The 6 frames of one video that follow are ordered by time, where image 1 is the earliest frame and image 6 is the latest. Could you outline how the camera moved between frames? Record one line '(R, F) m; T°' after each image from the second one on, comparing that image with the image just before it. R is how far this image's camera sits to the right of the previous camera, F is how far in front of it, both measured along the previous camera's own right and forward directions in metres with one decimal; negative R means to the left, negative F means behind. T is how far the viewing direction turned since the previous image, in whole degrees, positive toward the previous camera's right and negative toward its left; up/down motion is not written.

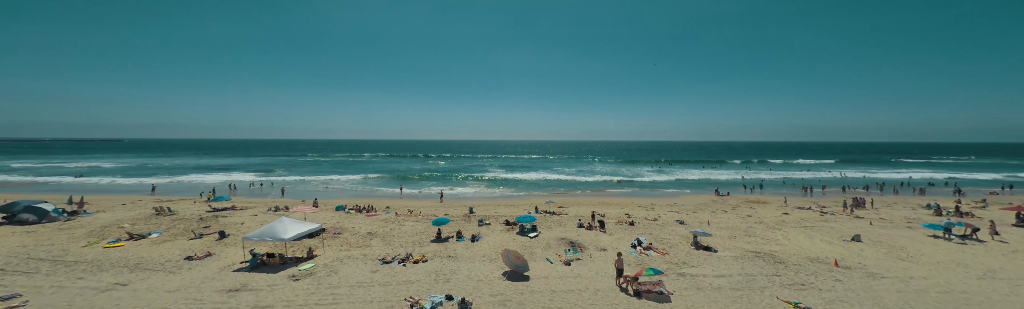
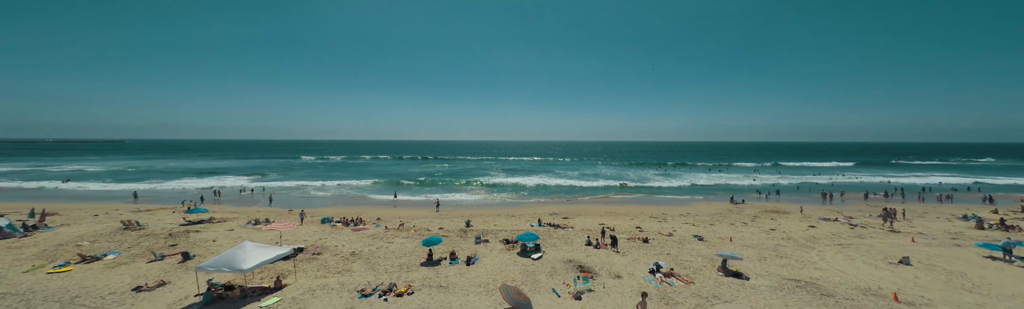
(0.0, +1.3) m; 0°
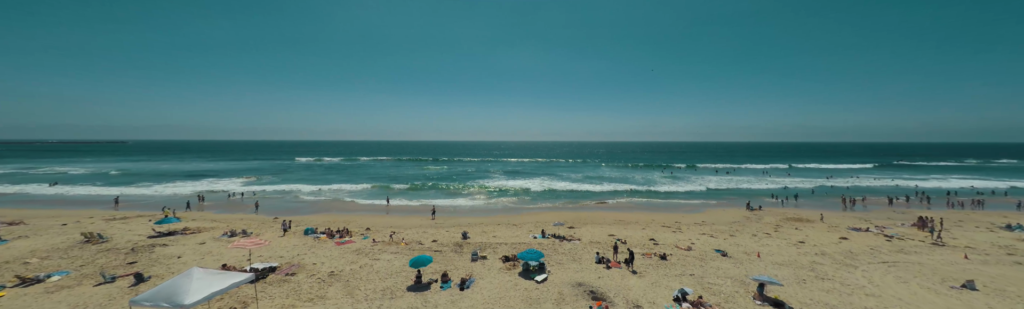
(0.0, +1.3) m; 0°
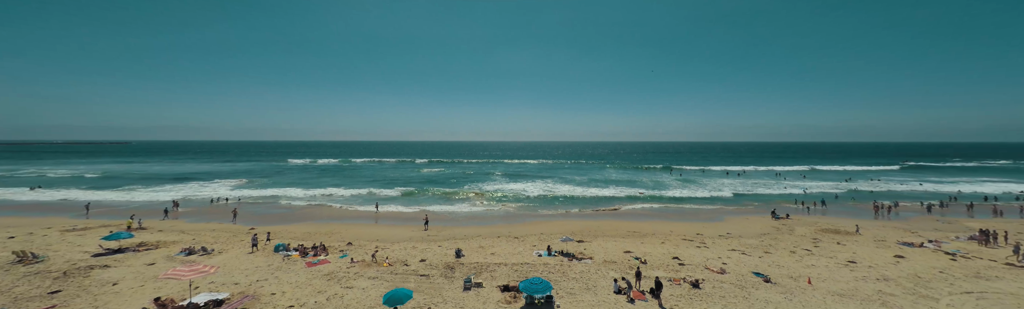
(0.0, +1.7) m; 0°
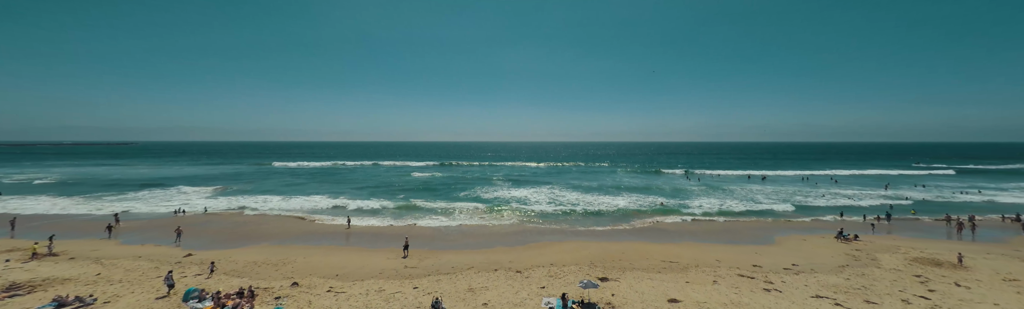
(+0.1, +3.2) m; -1°
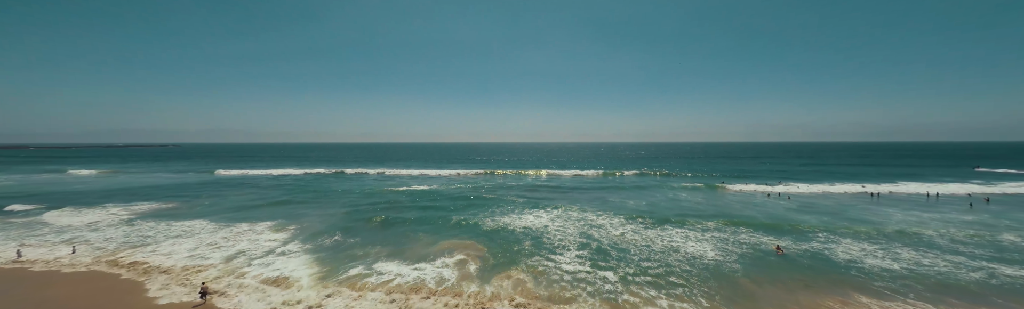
(+0.1, +8.6) m; -4°
